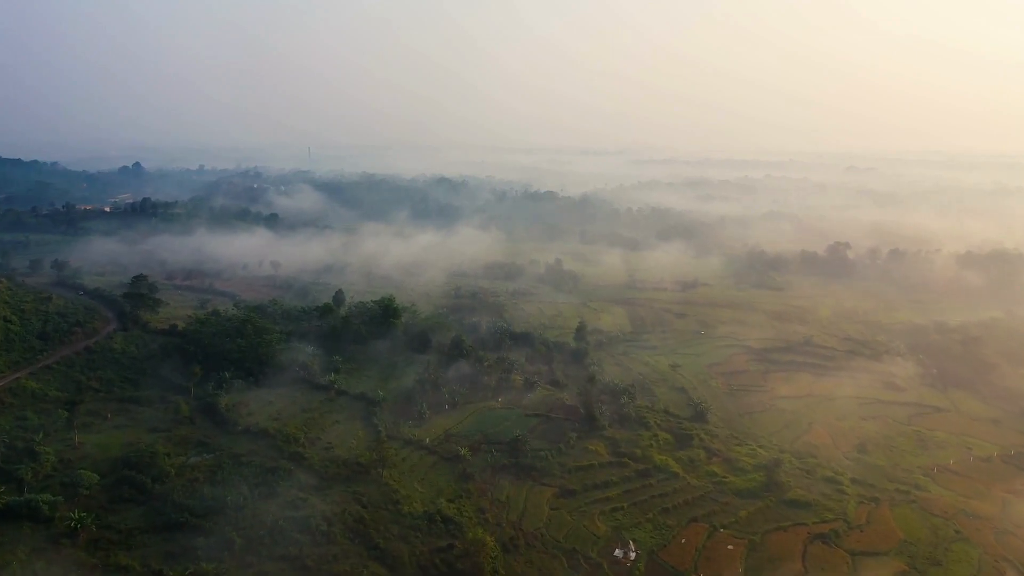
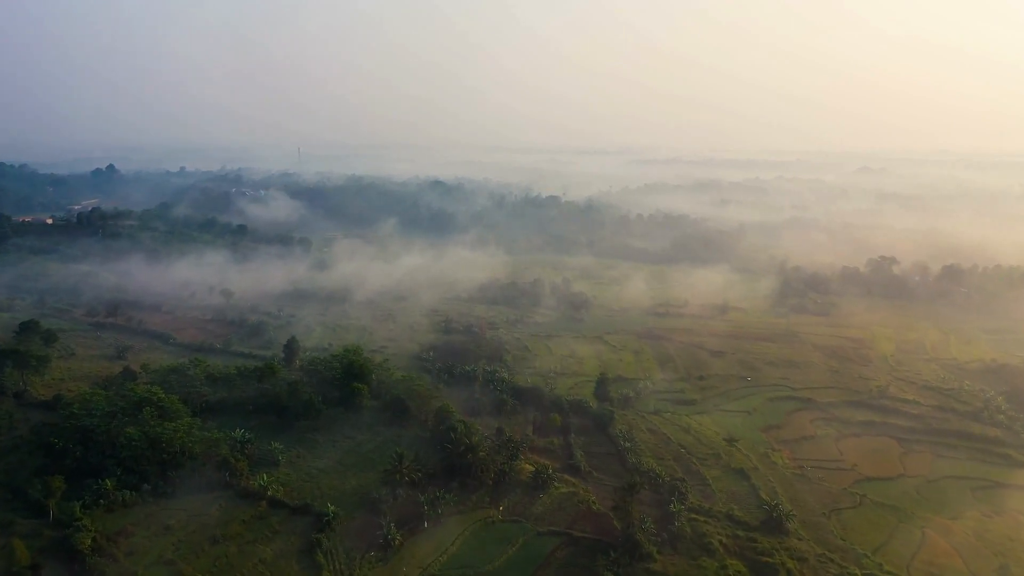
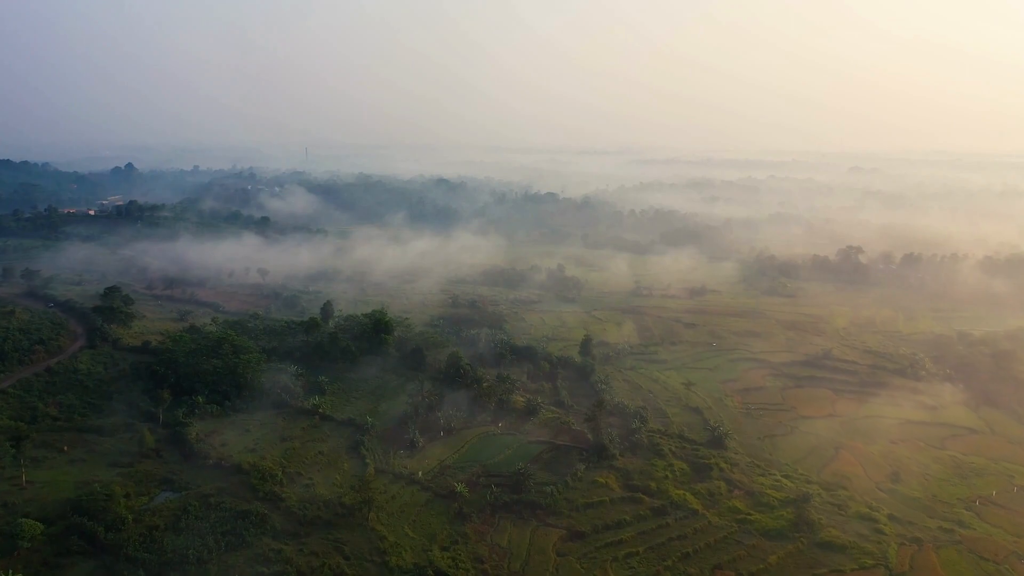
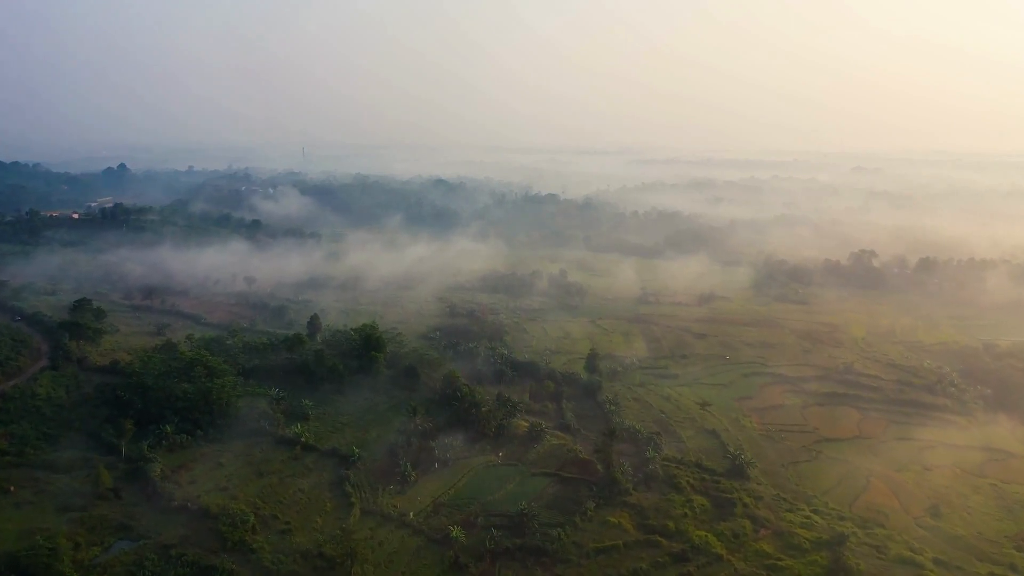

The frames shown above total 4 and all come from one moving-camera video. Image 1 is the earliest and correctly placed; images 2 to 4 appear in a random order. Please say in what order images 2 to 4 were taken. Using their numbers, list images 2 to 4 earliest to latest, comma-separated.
3, 4, 2
